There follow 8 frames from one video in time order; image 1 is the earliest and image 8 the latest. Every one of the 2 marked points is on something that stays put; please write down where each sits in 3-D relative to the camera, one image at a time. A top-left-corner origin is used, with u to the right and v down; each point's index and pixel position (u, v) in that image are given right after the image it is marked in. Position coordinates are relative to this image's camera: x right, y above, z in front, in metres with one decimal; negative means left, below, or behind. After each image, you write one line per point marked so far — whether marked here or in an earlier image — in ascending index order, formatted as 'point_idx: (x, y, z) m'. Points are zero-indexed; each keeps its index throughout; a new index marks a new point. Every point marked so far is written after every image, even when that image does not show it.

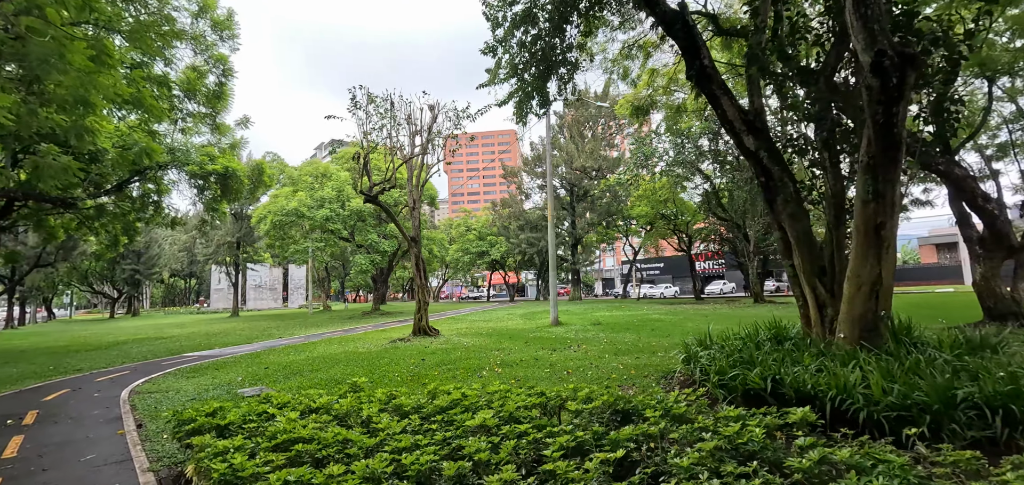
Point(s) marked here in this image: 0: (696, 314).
0: (+6.4, -2.5, +17.4) m
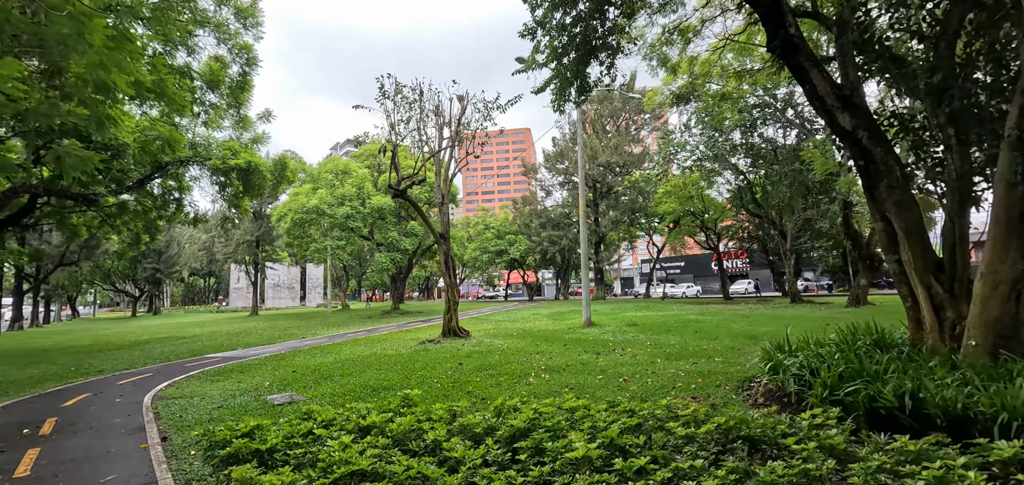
0: (+7.4, -2.4, +16.5) m
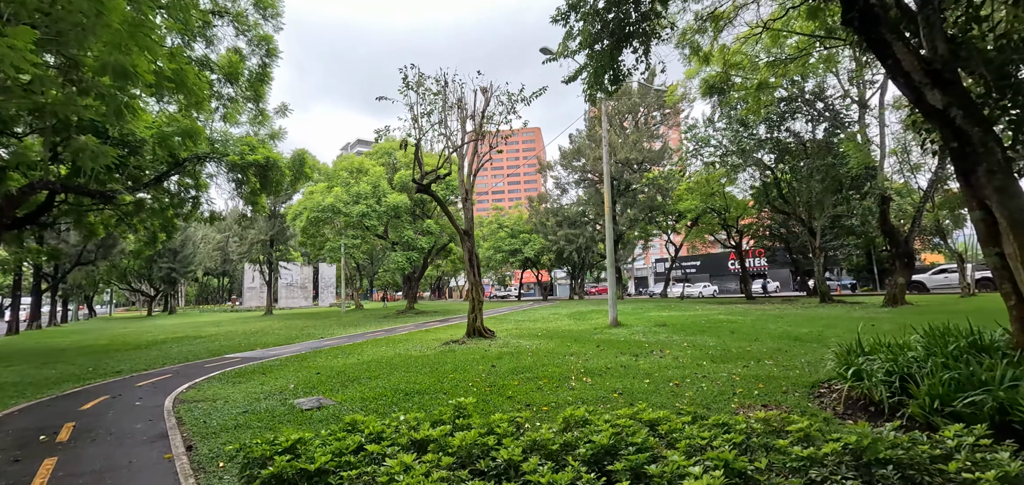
0: (+8.1, -2.3, +15.9) m
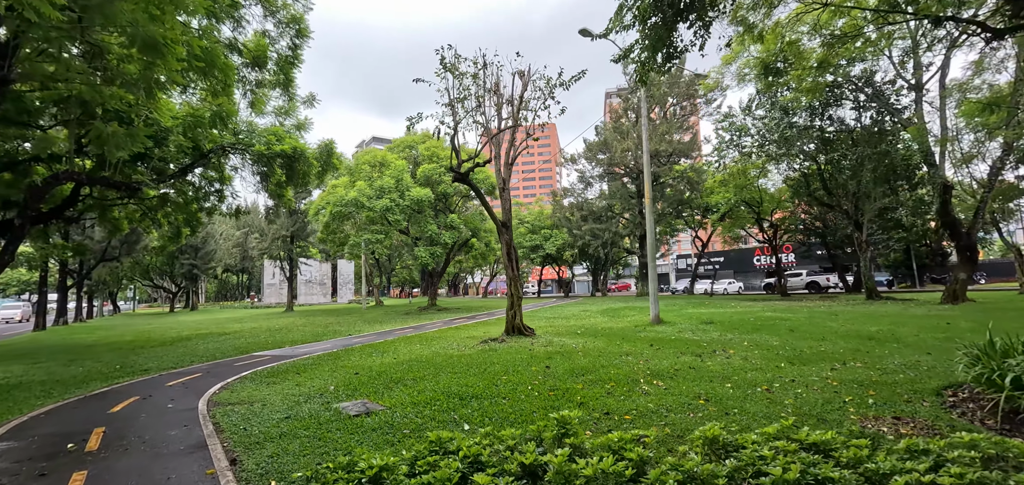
0: (+9.2, -2.1, +15.0) m
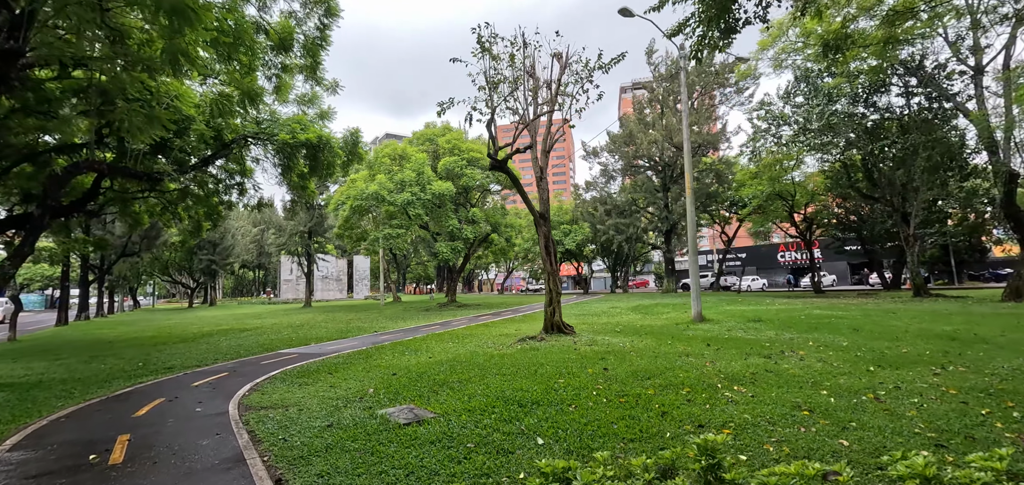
0: (+10.1, -1.9, +14.2) m
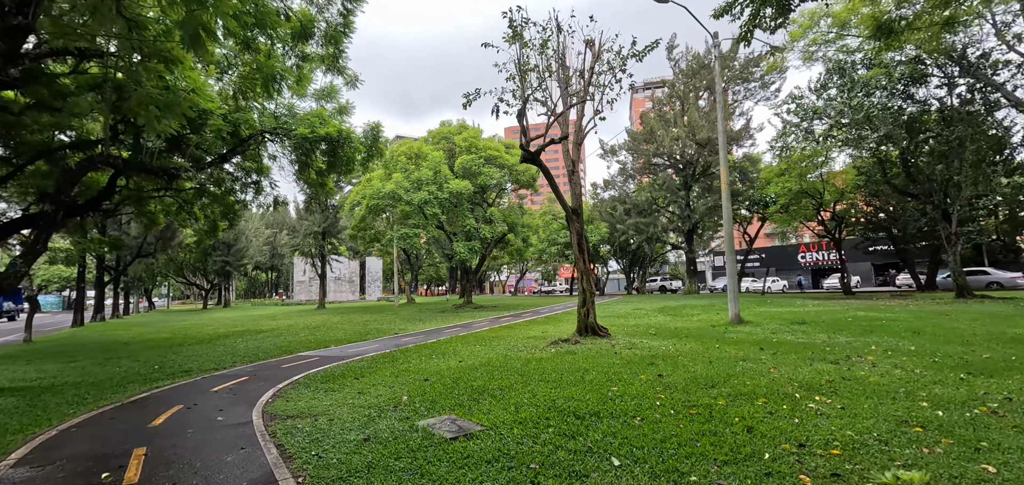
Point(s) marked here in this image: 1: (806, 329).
0: (+10.8, -1.8, +13.4) m
1: (+6.3, -1.8, +10.8) m
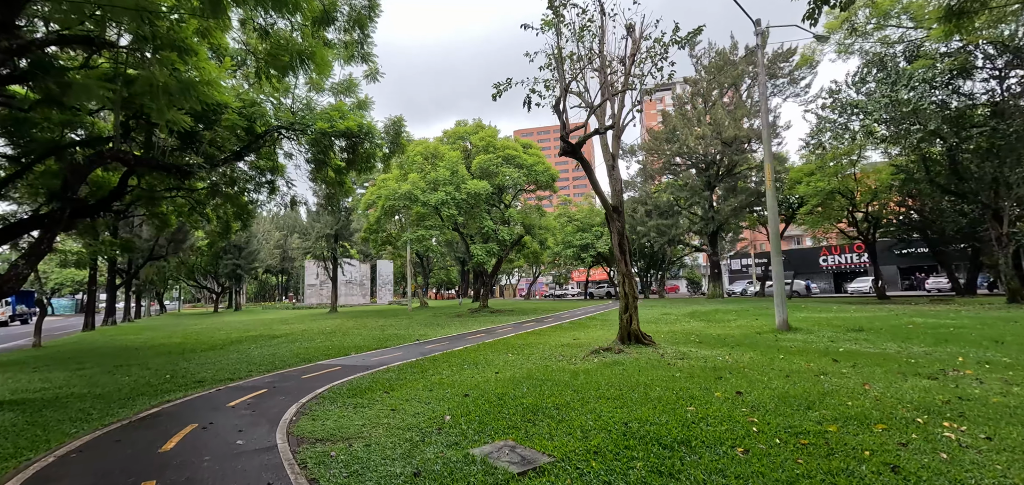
0: (+11.5, -1.8, +12.4) m
1: (+7.0, -1.8, +9.9) m
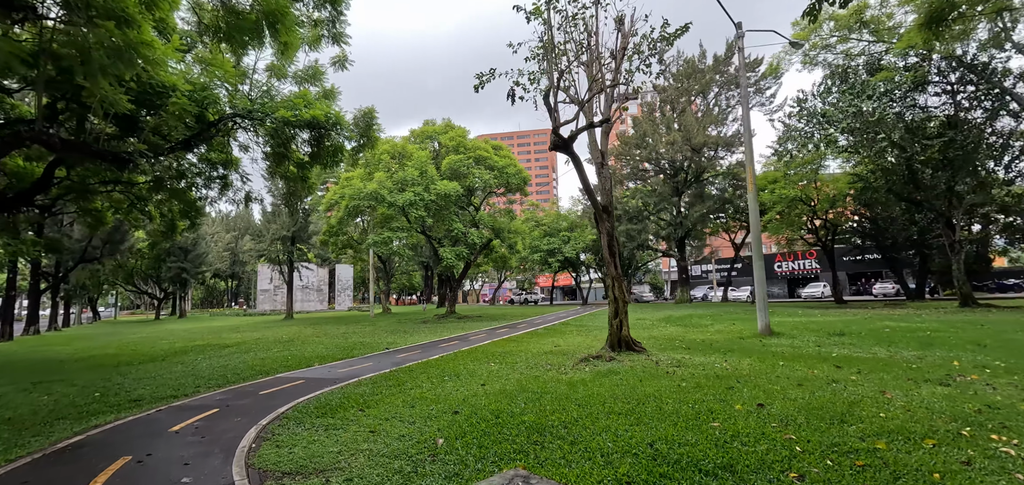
0: (+10.9, -2.0, +12.7) m
1: (+6.6, -1.9, +9.8) m
